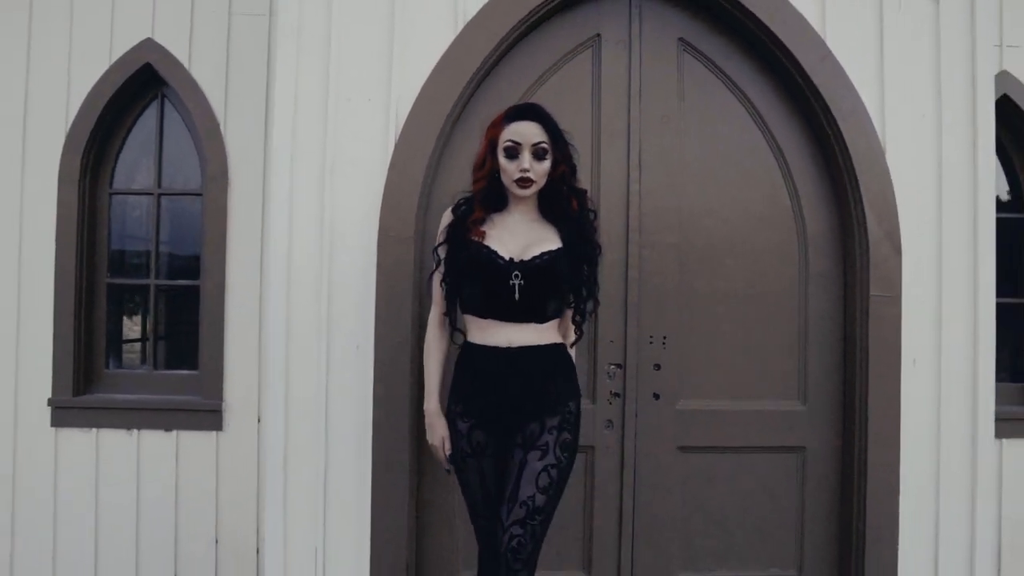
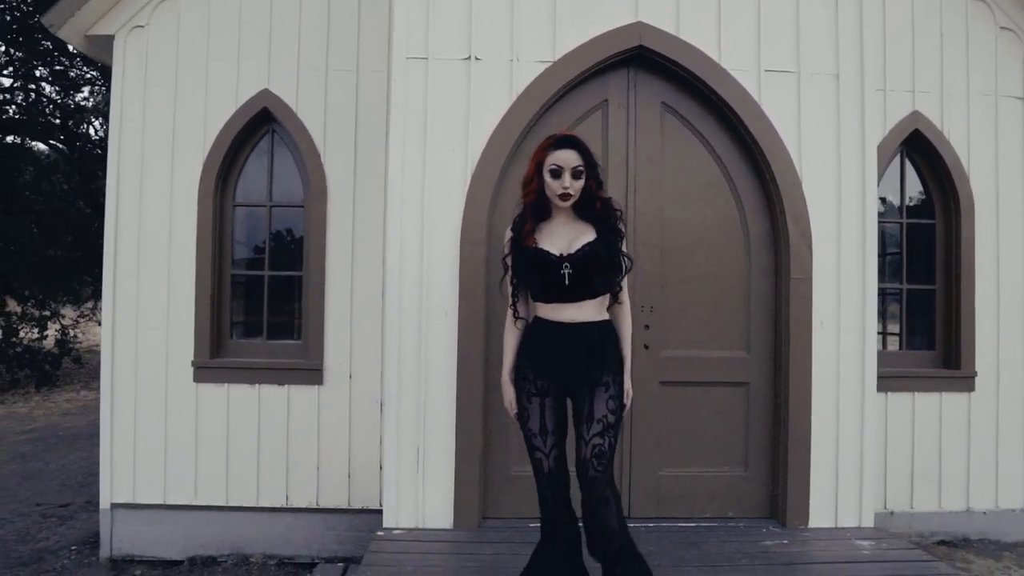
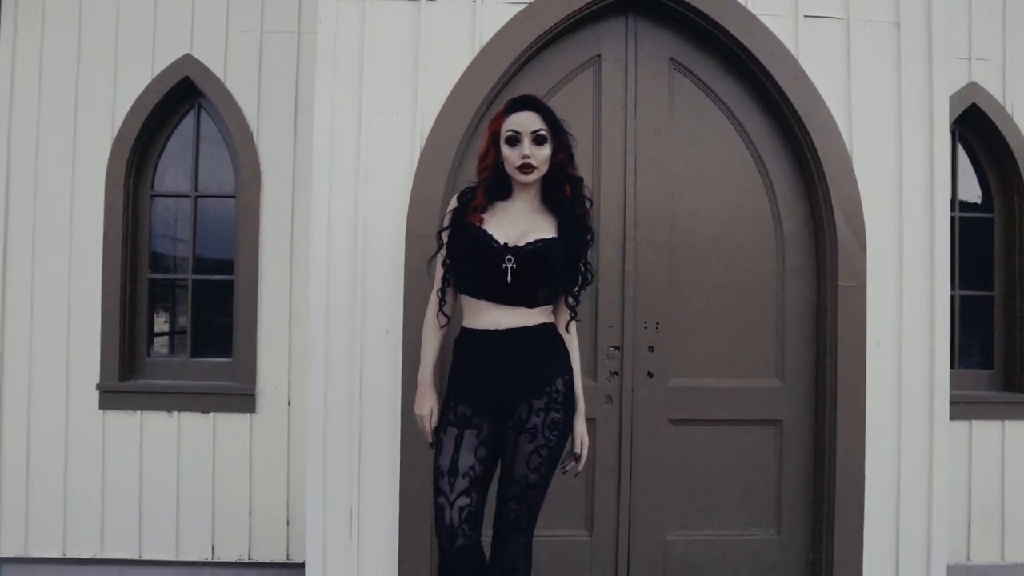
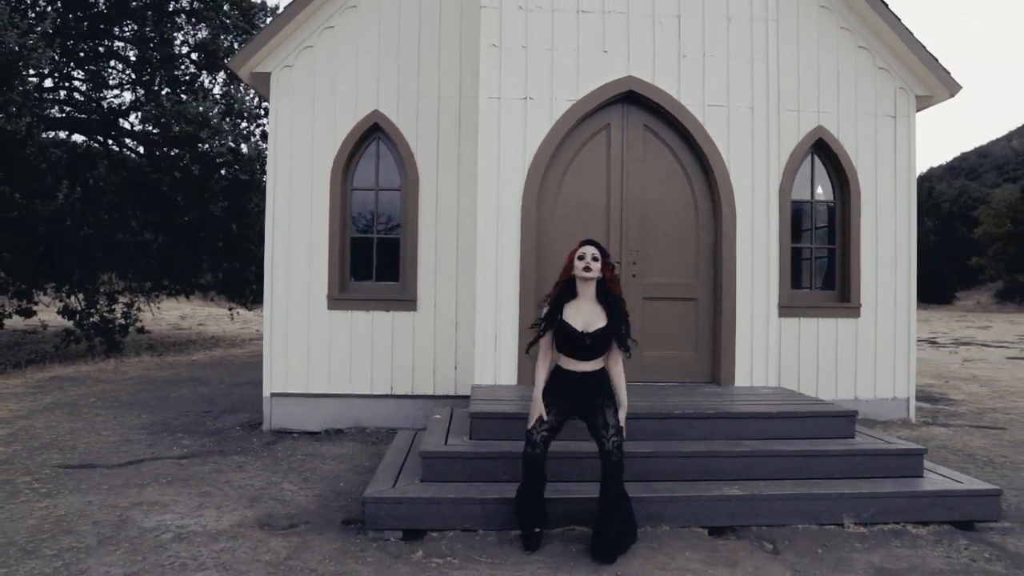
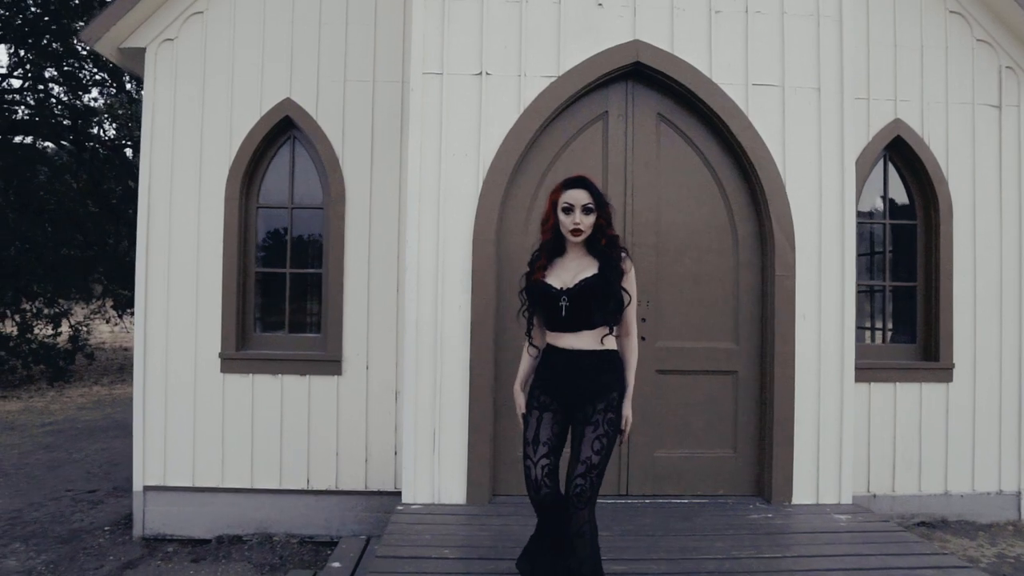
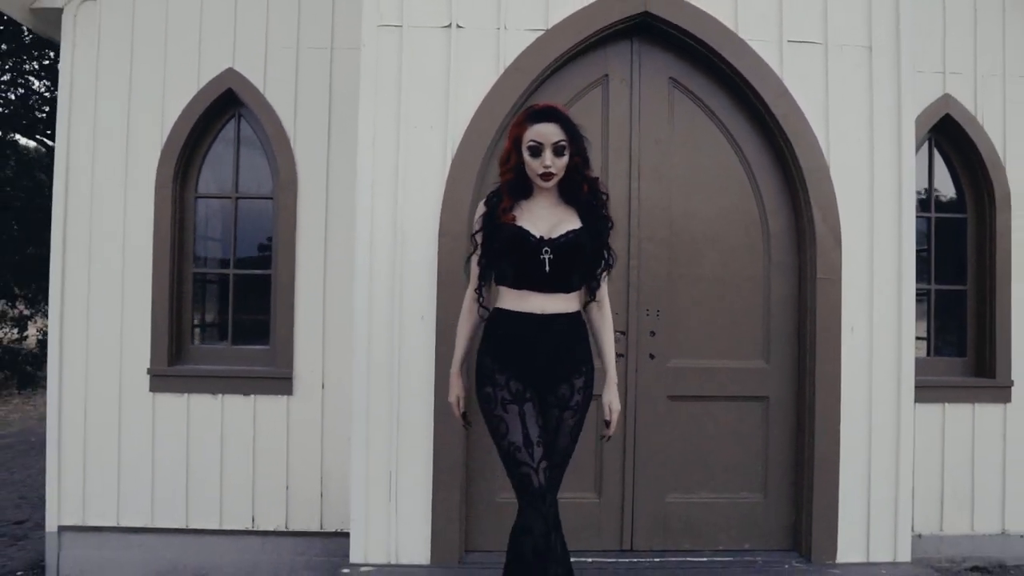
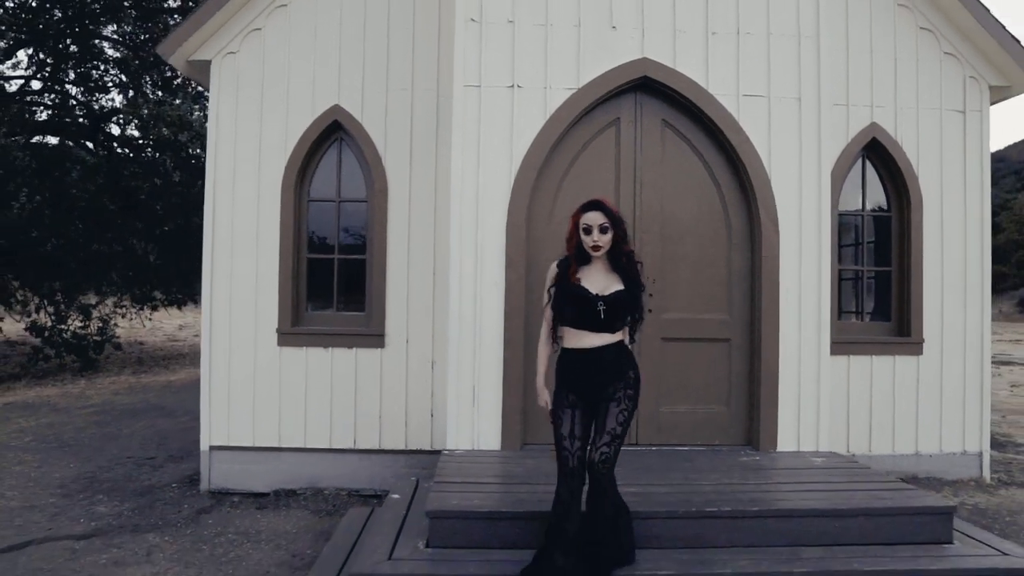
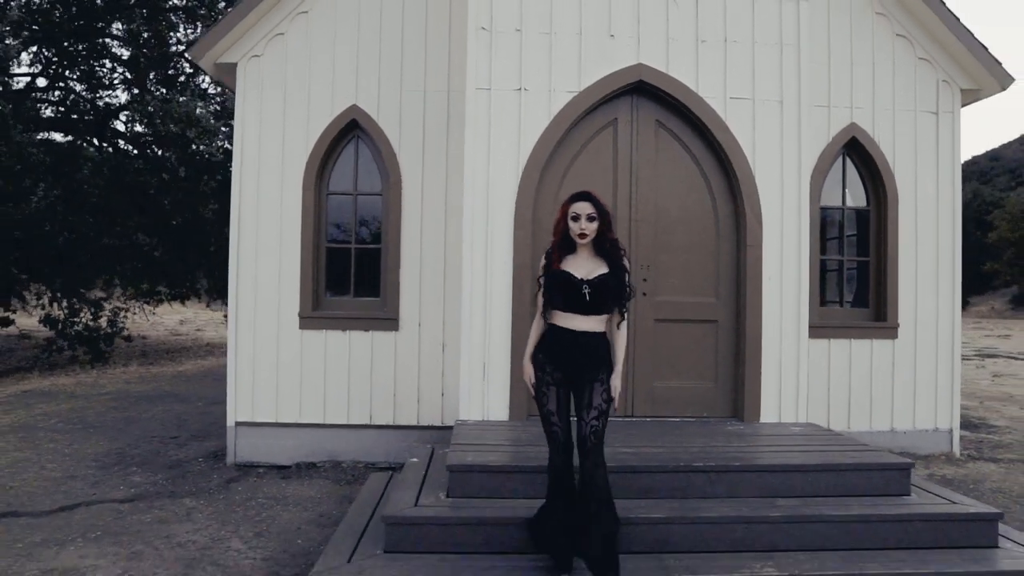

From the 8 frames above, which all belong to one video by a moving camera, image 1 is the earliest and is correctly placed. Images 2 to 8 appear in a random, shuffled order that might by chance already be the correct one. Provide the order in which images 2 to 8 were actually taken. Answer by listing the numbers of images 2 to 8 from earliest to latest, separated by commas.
3, 6, 2, 5, 7, 8, 4
